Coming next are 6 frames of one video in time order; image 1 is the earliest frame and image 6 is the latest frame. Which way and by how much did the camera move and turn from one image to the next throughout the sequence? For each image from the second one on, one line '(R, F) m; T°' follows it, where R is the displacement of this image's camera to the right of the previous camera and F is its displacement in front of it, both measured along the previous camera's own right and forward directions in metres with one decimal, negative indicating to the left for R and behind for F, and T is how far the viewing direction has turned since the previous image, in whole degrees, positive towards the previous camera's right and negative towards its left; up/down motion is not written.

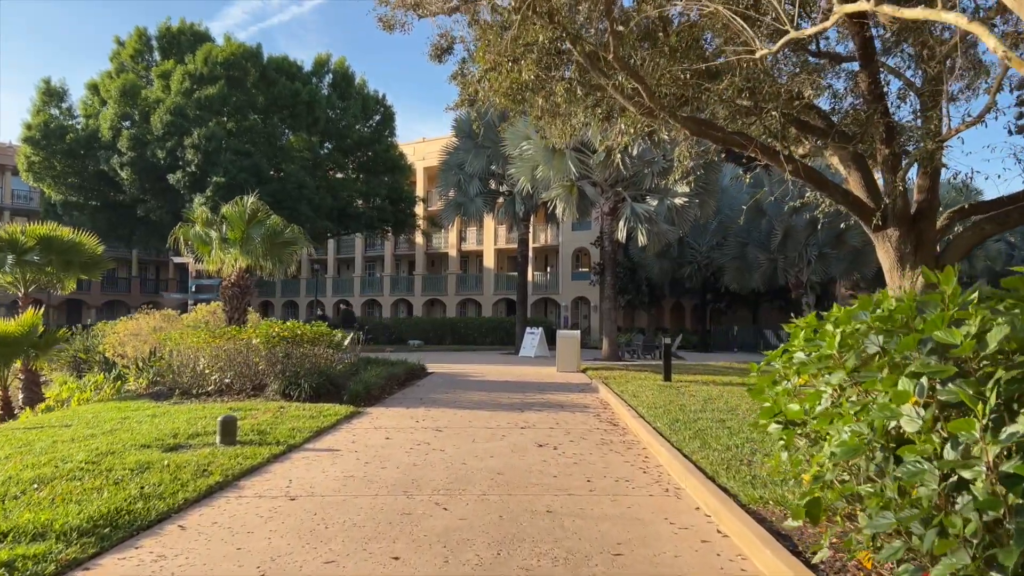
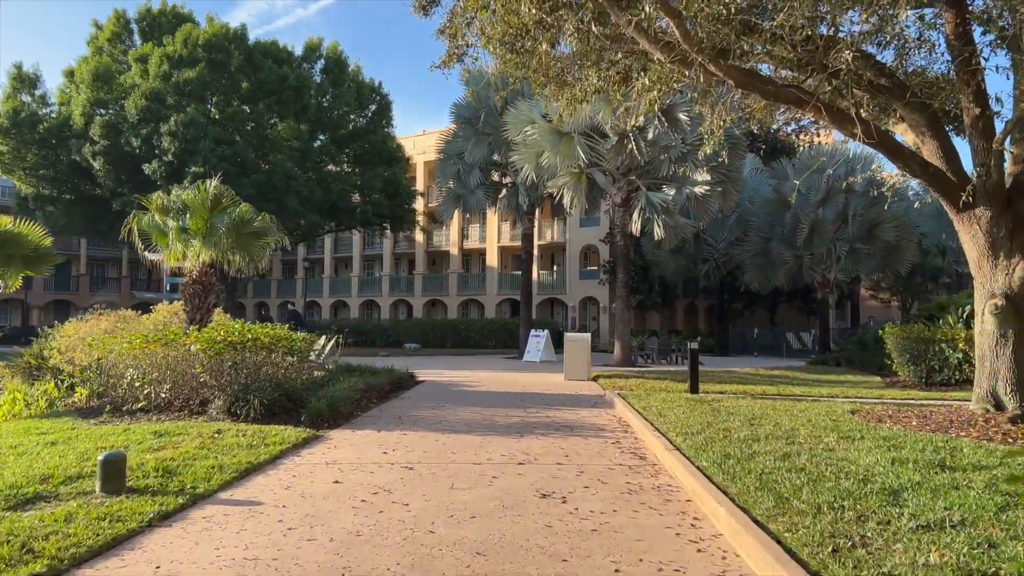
(+0.1, +2.0) m; 0°
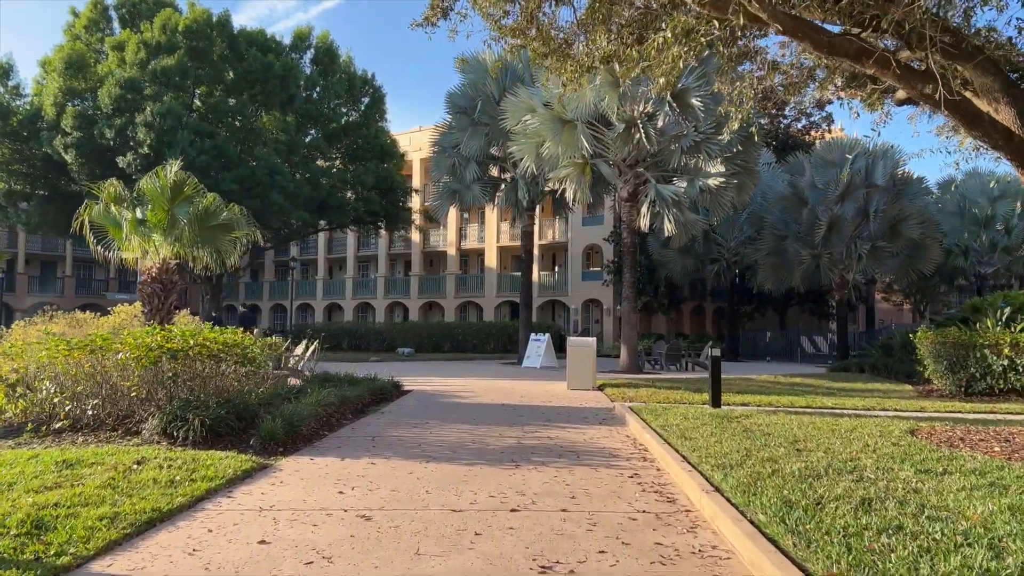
(+0.1, +1.5) m; 0°
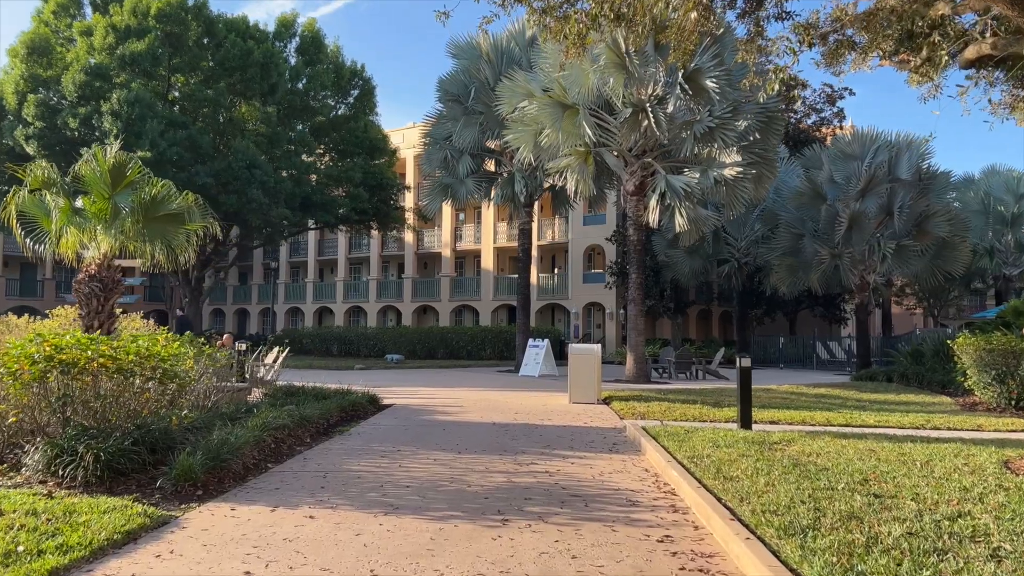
(+0.1, +1.6) m; 0°
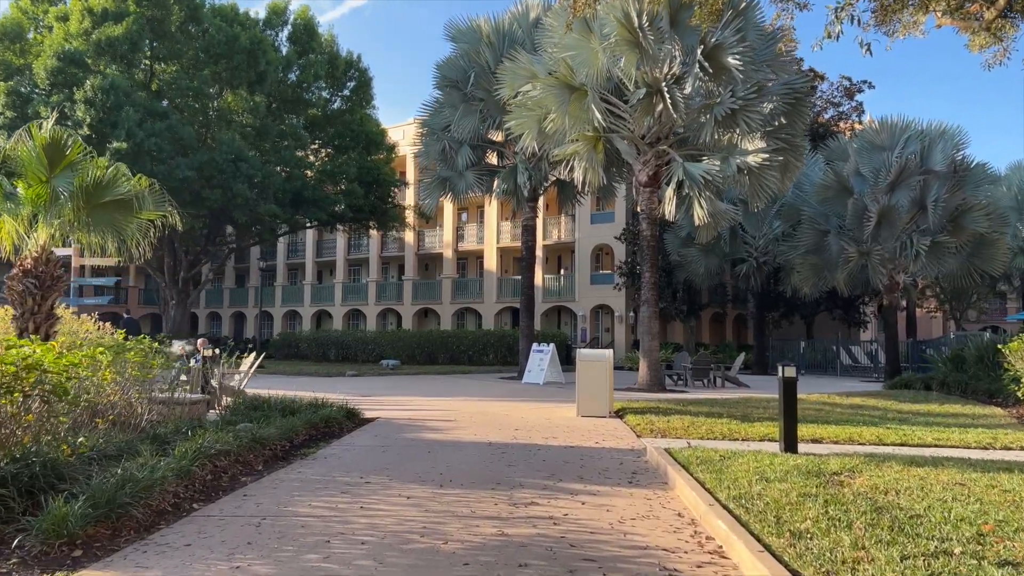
(+0.1, +1.4) m; 0°
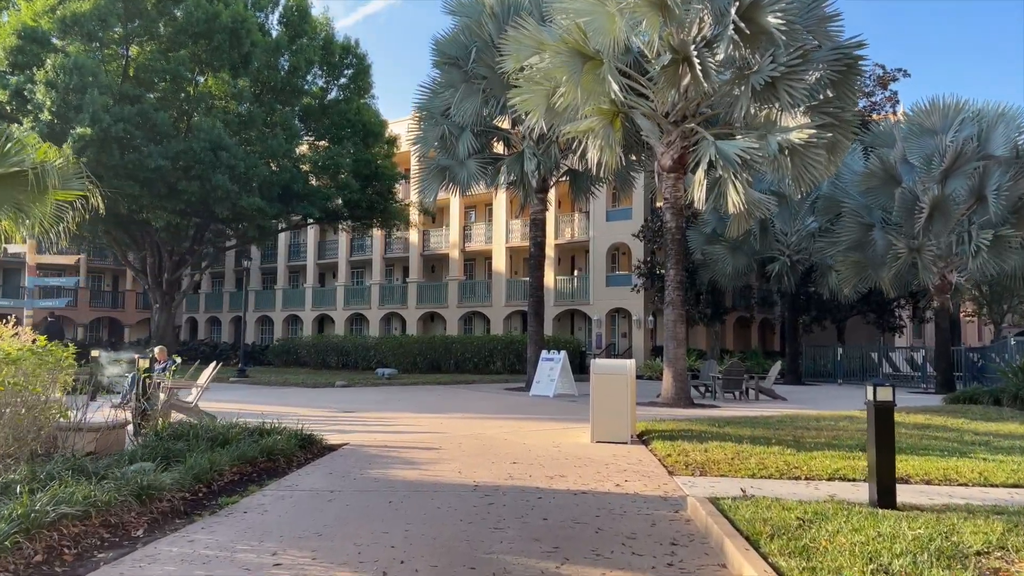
(+0.2, +2.0) m; -1°
